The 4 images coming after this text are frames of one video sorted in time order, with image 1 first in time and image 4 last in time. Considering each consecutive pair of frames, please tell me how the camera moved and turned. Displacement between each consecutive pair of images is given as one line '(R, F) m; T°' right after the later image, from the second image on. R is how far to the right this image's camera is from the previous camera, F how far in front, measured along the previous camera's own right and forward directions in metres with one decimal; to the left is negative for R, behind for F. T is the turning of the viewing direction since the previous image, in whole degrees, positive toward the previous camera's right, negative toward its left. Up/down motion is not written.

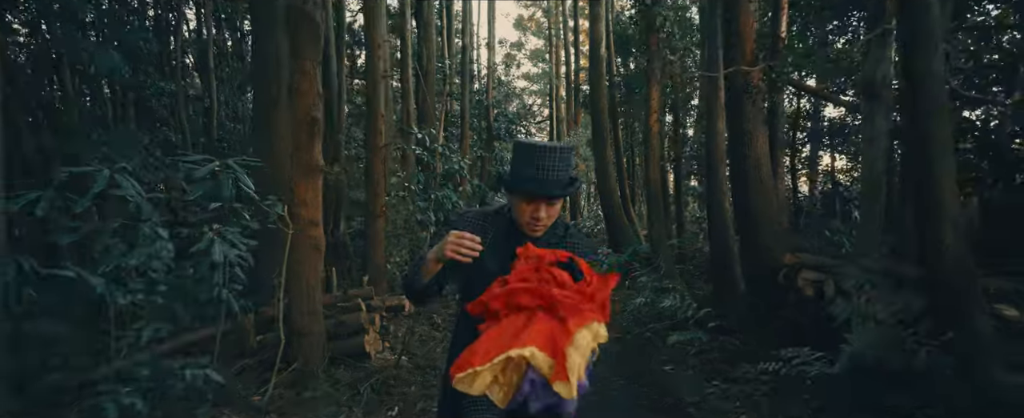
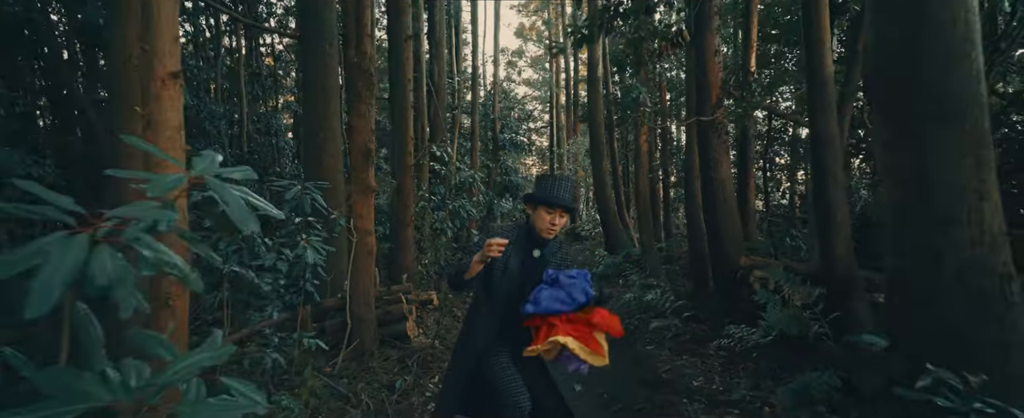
(-0.2, -1.2) m; 0°
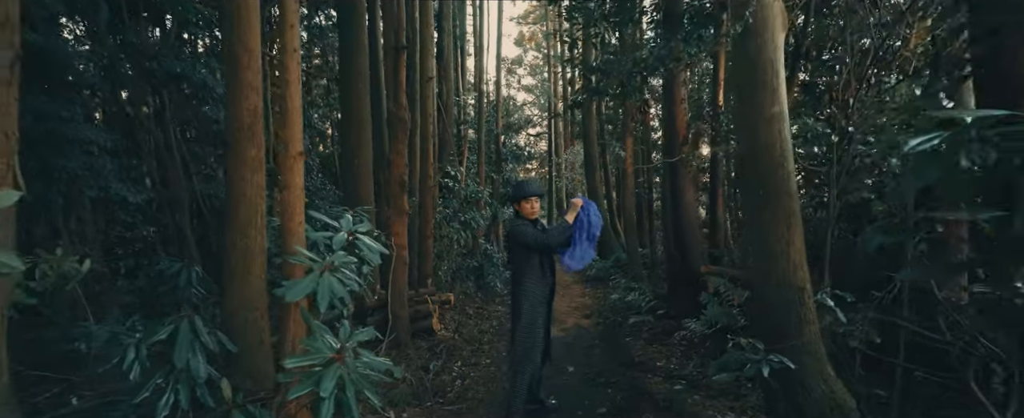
(-0.1, -1.4) m; 0°
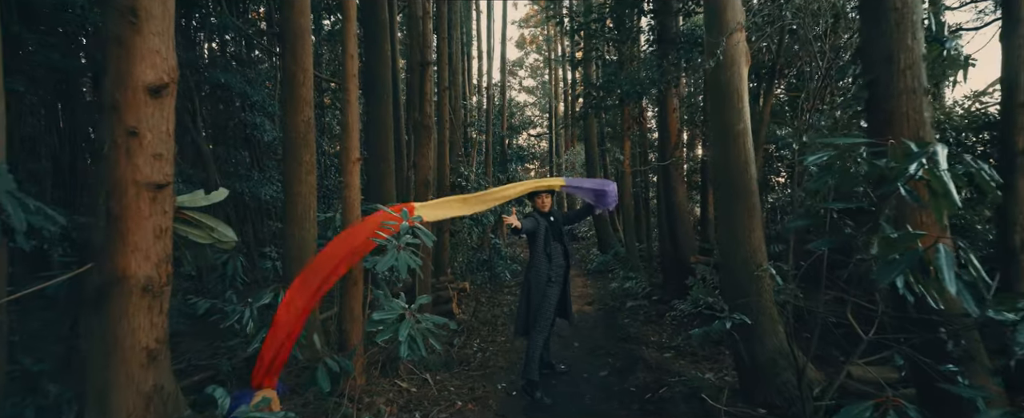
(-0.2, -0.9) m; 0°
